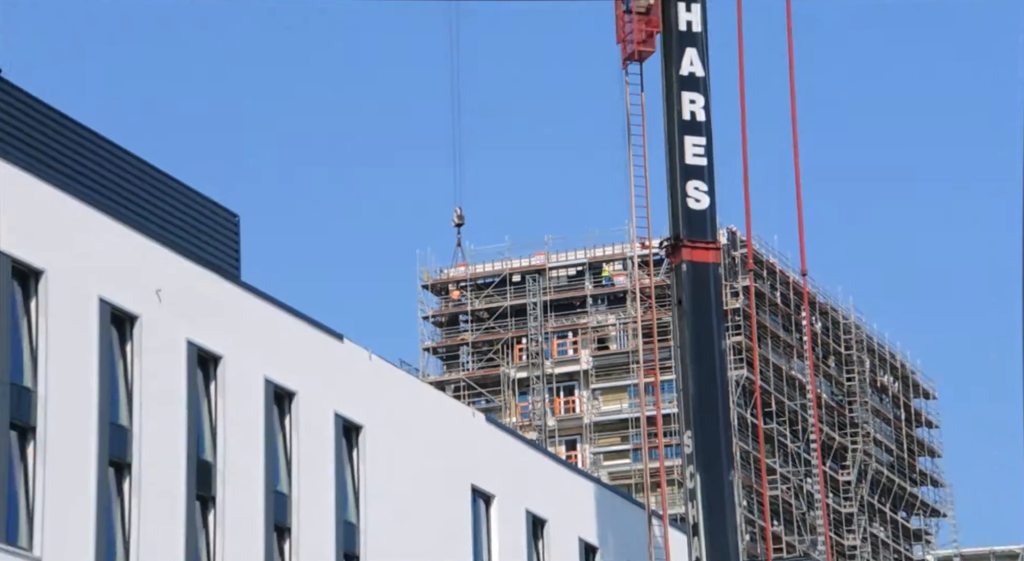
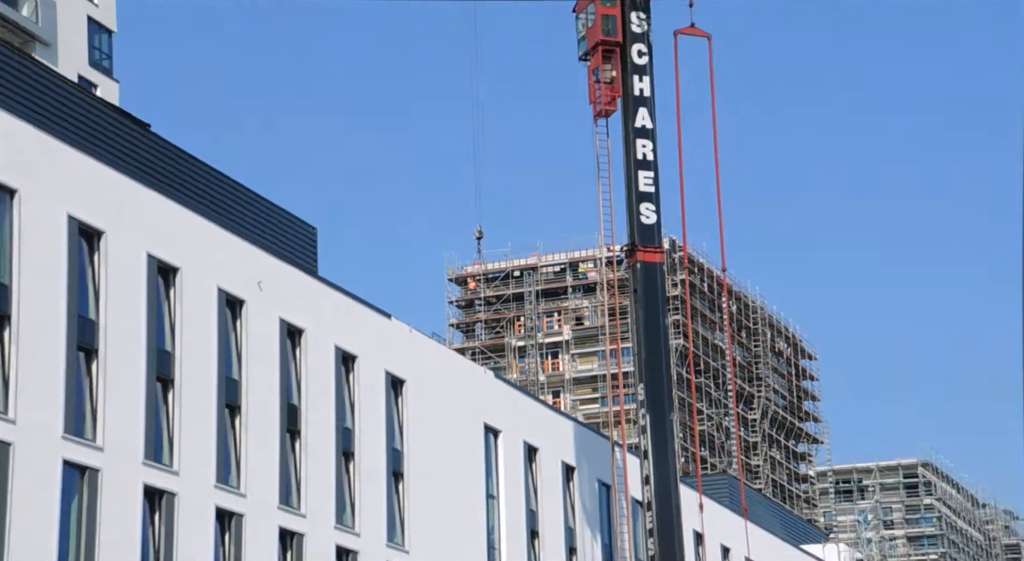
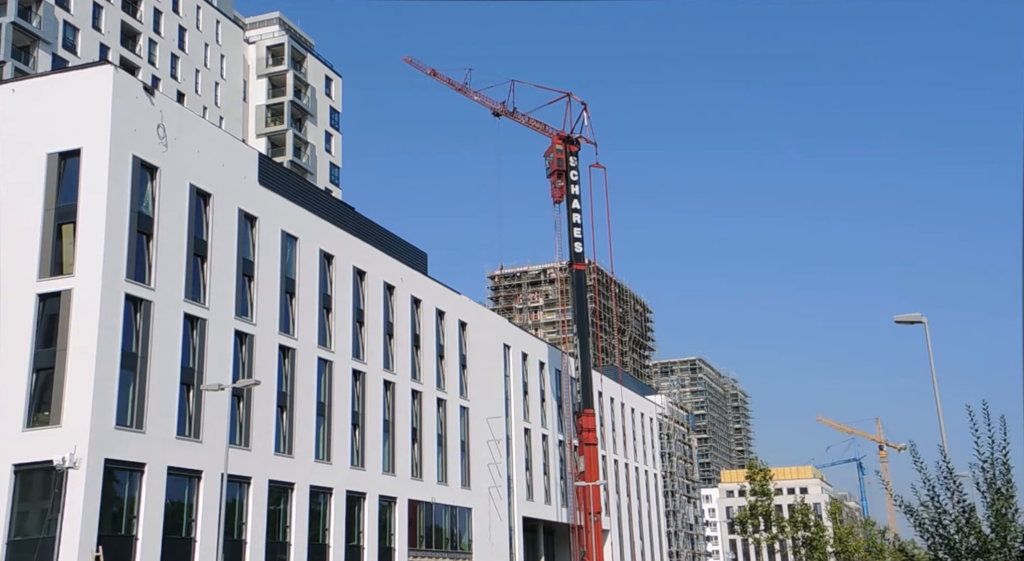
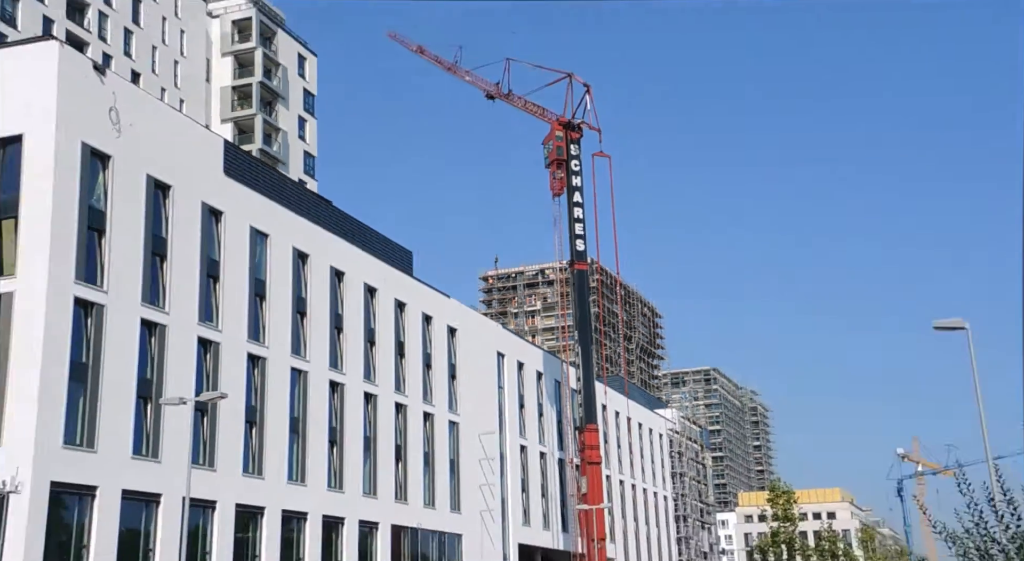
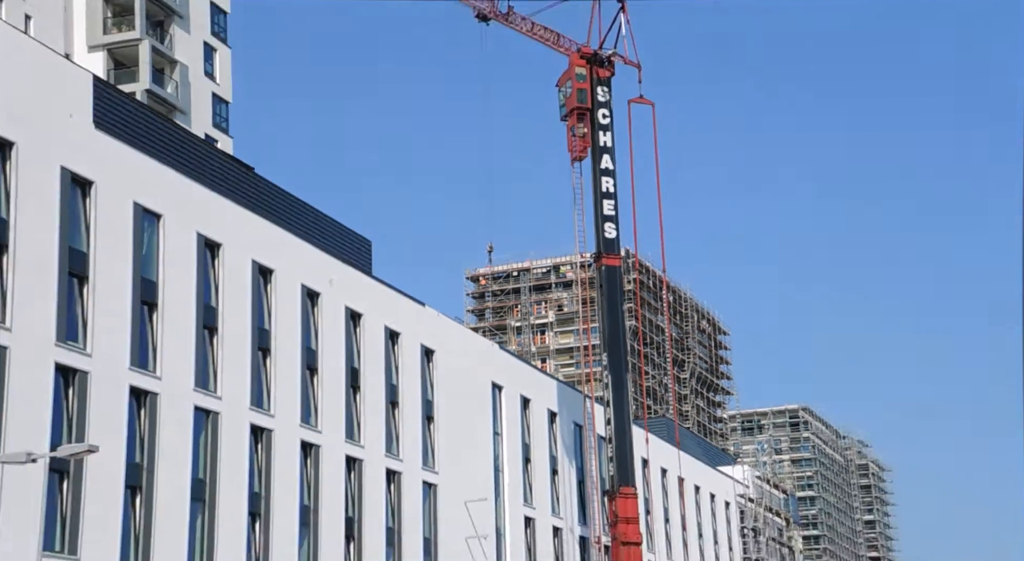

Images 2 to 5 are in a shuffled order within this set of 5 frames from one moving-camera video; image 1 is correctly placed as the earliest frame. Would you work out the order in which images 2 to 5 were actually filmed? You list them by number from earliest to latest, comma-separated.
2, 5, 4, 3
